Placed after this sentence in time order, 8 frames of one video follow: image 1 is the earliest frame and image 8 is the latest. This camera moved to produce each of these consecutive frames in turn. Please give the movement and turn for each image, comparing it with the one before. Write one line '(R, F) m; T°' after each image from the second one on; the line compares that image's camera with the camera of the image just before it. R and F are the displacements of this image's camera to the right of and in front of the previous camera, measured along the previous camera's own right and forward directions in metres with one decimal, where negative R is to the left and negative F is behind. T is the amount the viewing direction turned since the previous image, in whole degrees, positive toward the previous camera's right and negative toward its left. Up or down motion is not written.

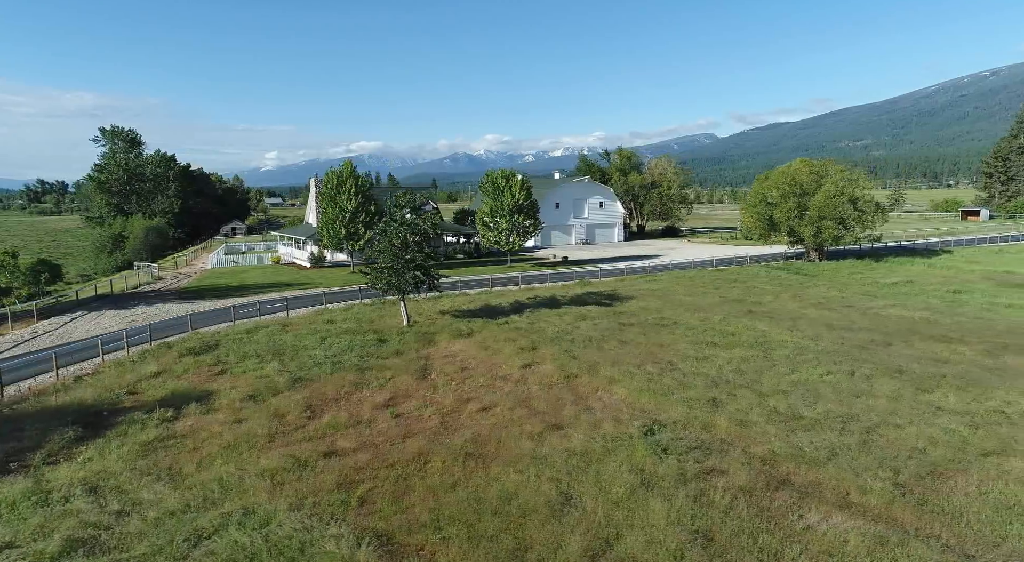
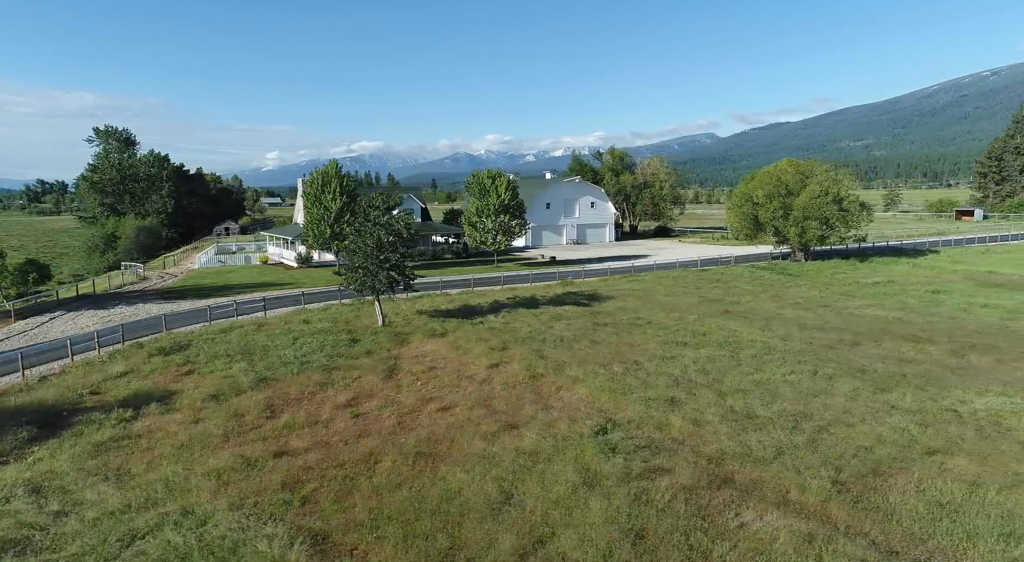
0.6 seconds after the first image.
(+0.9, 0.0) m; 0°
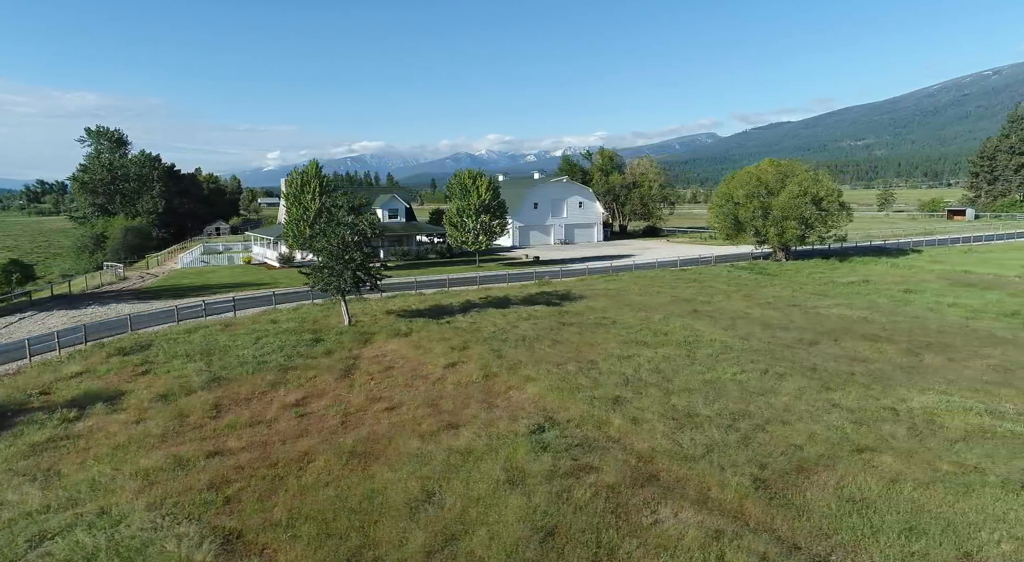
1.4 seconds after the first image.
(+1.2, 0.0) m; +1°
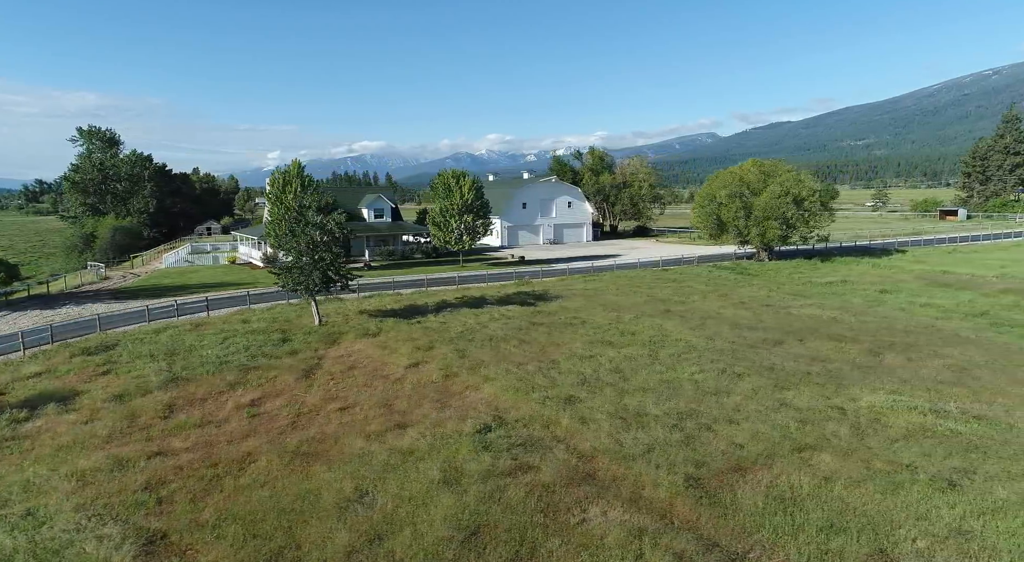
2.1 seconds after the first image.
(+1.0, 0.0) m; +1°
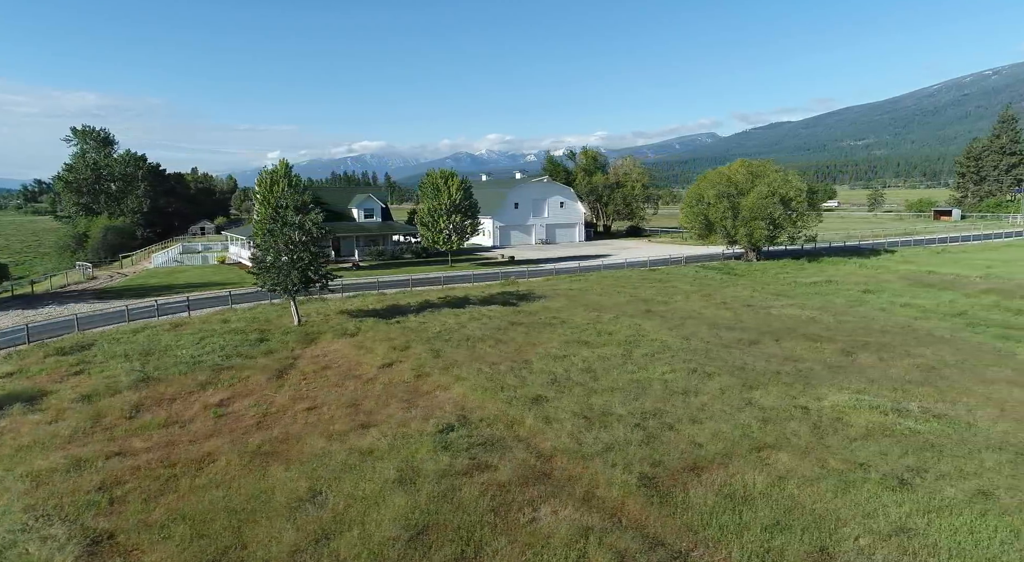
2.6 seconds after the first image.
(+0.7, 0.0) m; 0°
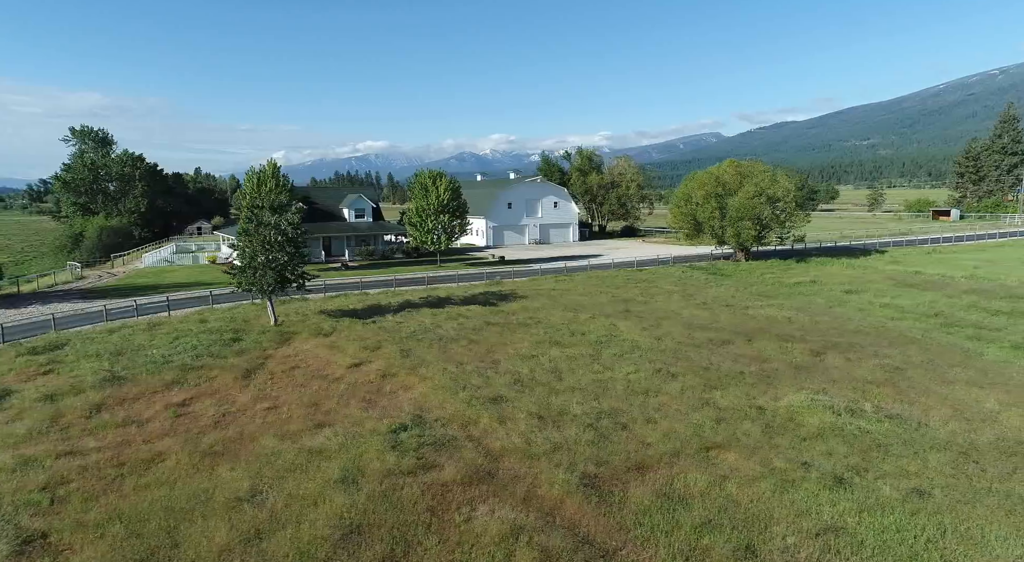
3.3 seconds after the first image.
(+0.9, 0.0) m; 0°
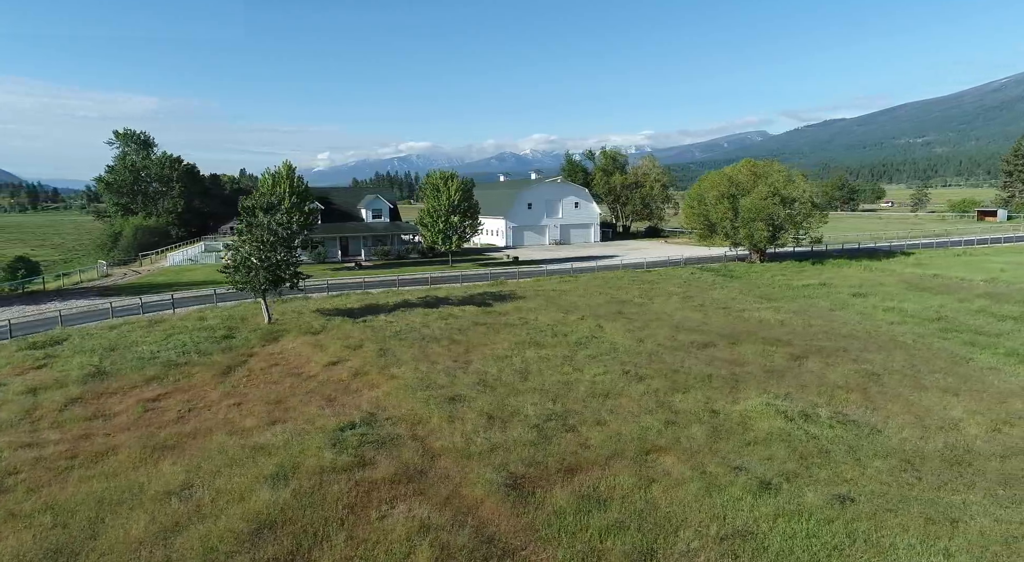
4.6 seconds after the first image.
(+1.7, 0.0) m; -3°
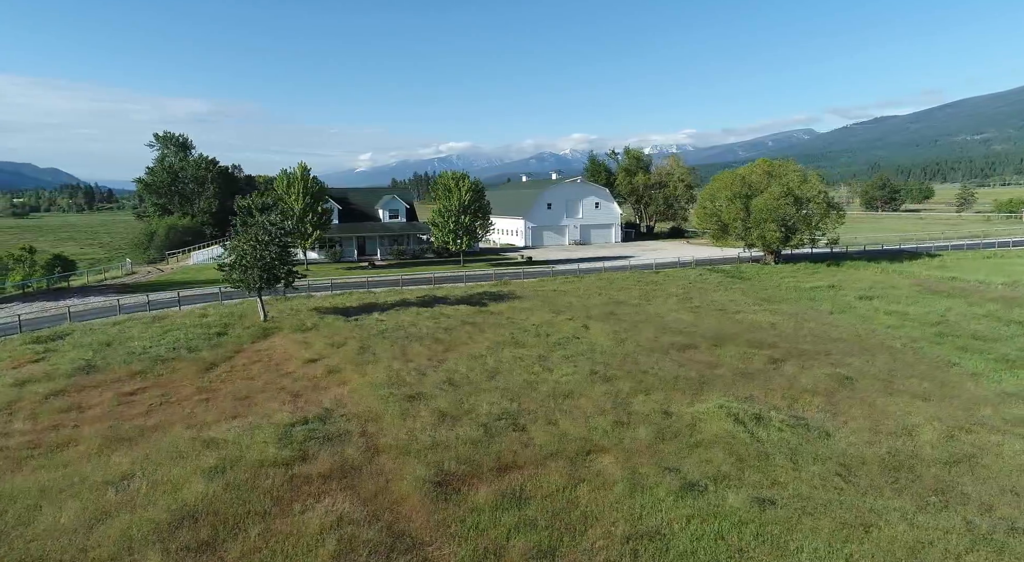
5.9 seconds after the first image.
(+1.7, -0.1) m; -3°
